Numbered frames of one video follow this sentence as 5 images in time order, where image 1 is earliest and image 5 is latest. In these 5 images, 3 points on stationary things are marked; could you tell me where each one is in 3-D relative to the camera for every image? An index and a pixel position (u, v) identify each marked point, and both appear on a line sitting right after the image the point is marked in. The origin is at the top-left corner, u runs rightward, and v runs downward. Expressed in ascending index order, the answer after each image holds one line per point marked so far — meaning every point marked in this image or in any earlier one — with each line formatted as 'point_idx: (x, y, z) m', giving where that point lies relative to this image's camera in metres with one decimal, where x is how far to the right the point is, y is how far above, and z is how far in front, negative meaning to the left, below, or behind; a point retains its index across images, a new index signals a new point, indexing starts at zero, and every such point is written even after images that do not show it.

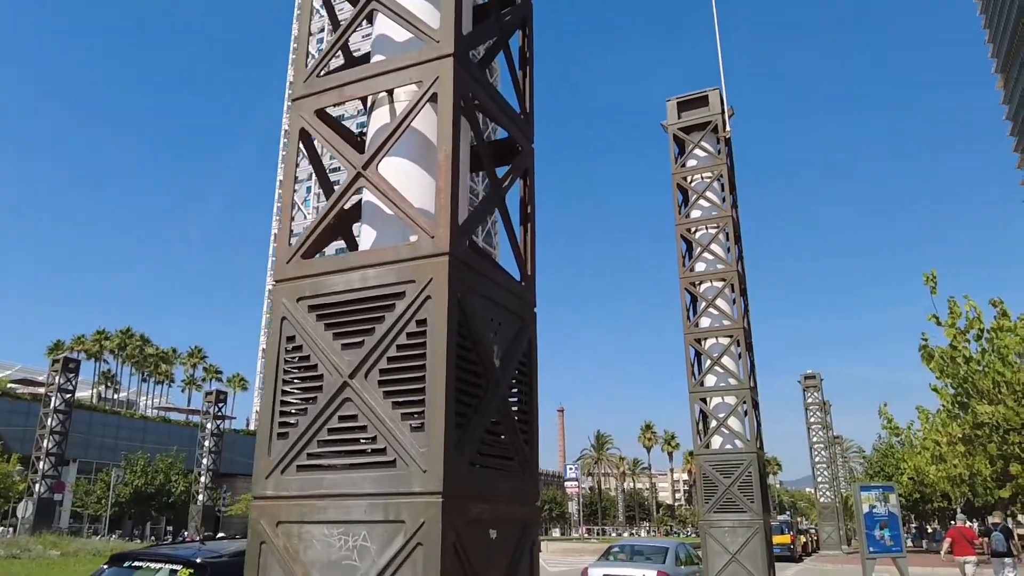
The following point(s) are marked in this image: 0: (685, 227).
0: (+3.1, +1.1, +14.6) m
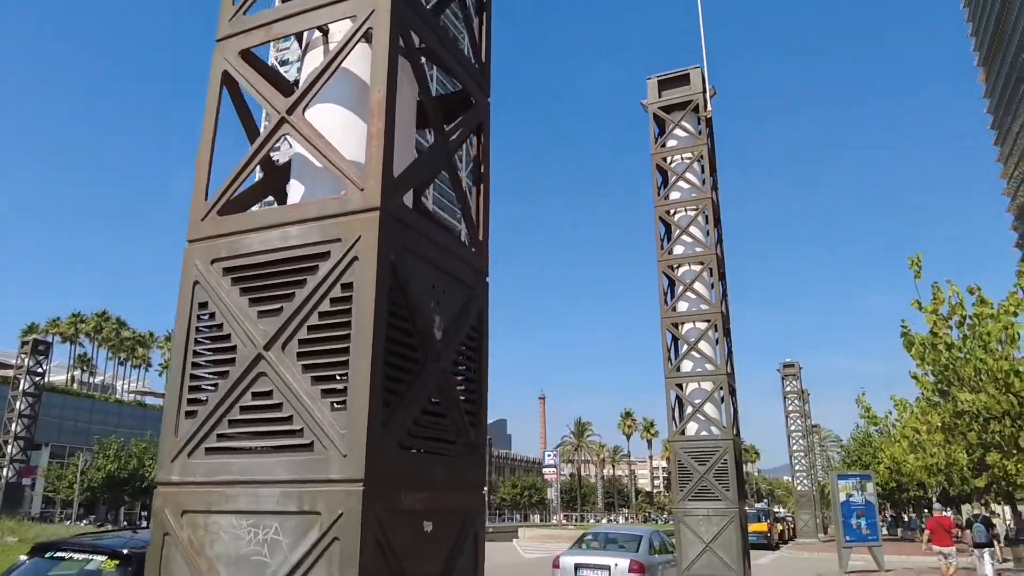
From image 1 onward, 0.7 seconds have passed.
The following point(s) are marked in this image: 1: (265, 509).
0: (+2.7, +1.4, +14.2) m
1: (-0.9, -0.8, +3.0) m
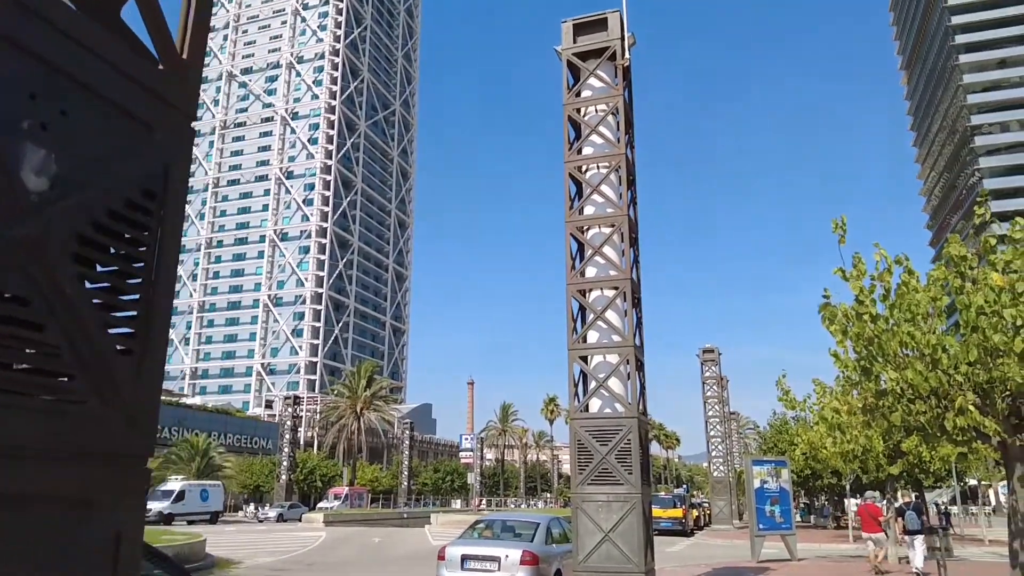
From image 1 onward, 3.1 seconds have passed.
0: (+1.0, +2.0, +12.9) m
1: (-1.7, -0.3, +1.4) m
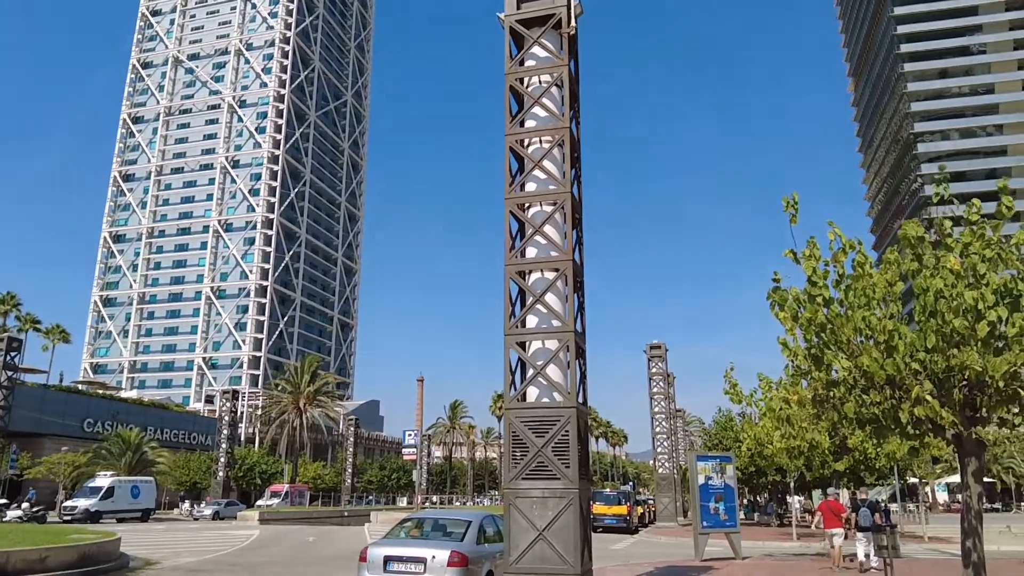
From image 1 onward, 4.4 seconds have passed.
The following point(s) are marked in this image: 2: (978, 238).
0: (0.0, +2.2, +12.1) m
1: (-2.0, -0.1, +0.5) m
2: (+5.2, +0.6, +9.0) m
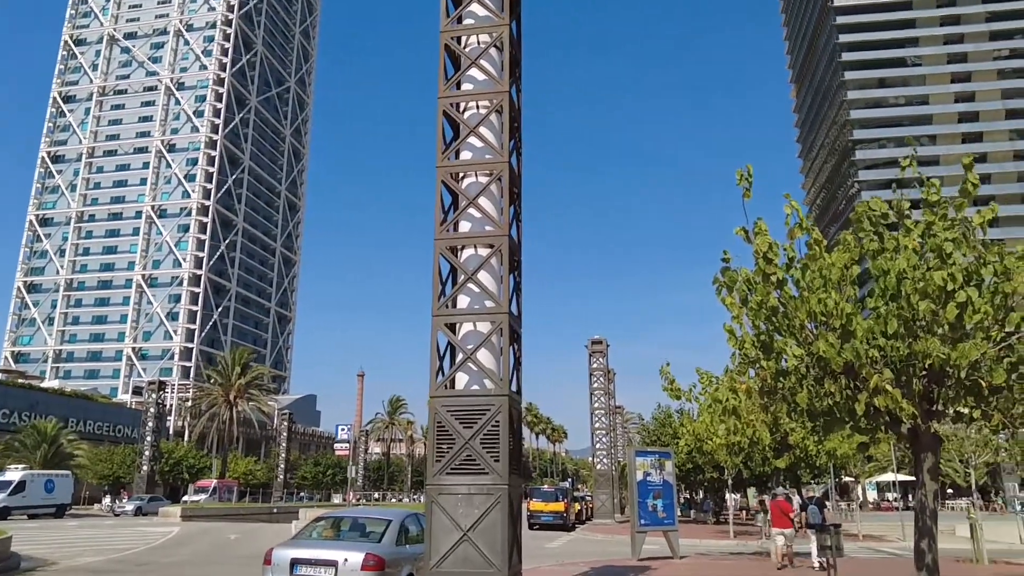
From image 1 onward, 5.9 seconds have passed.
0: (-0.9, +2.5, +11.1) m
1: (-2.2, +0.2, -0.6) m
2: (+4.4, +0.7, +8.3) m
